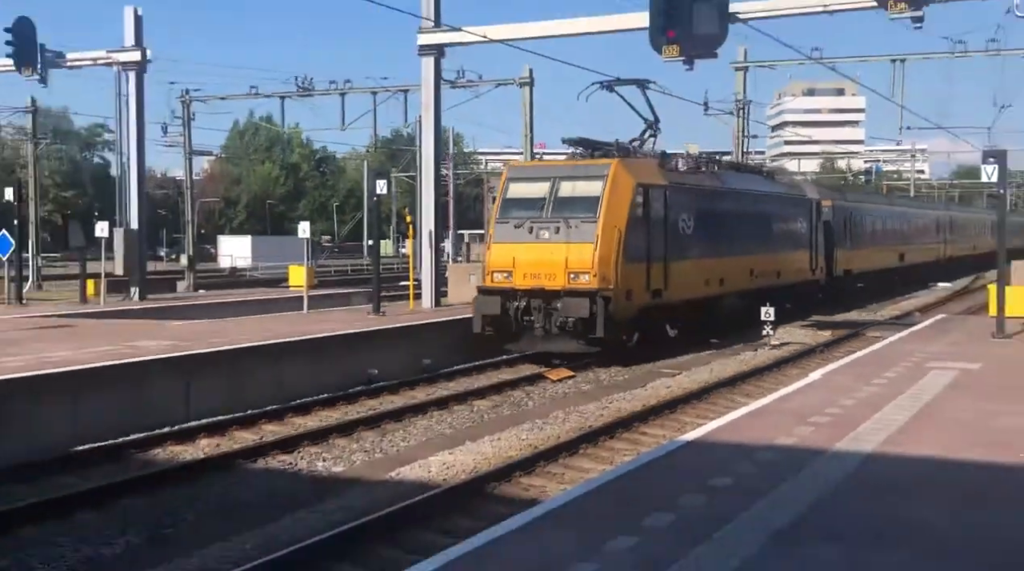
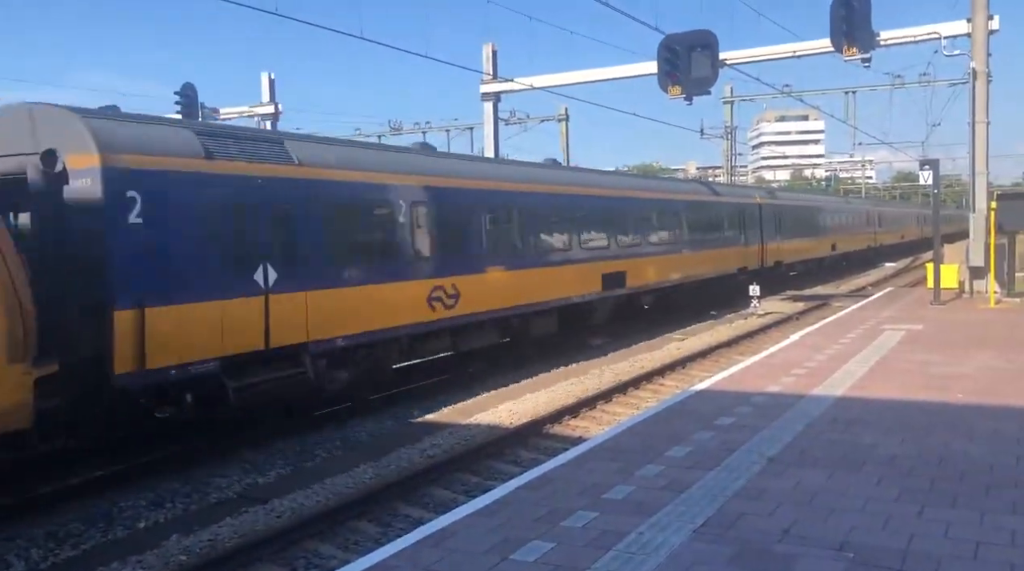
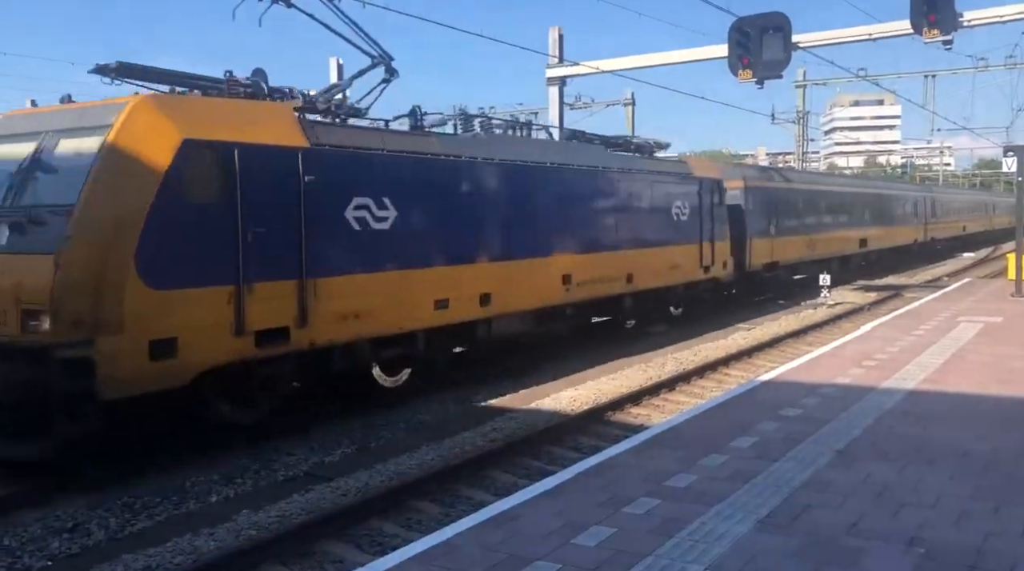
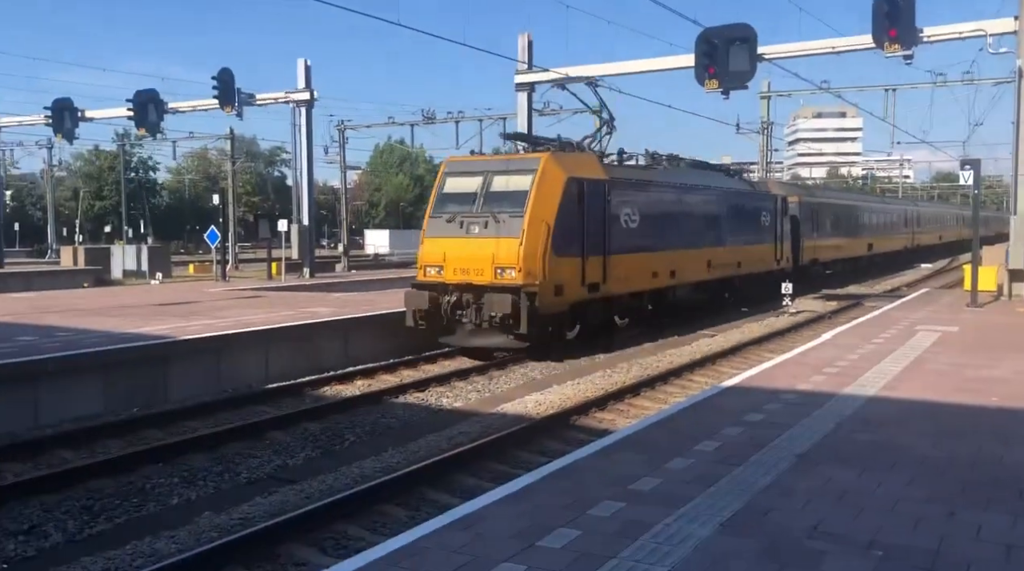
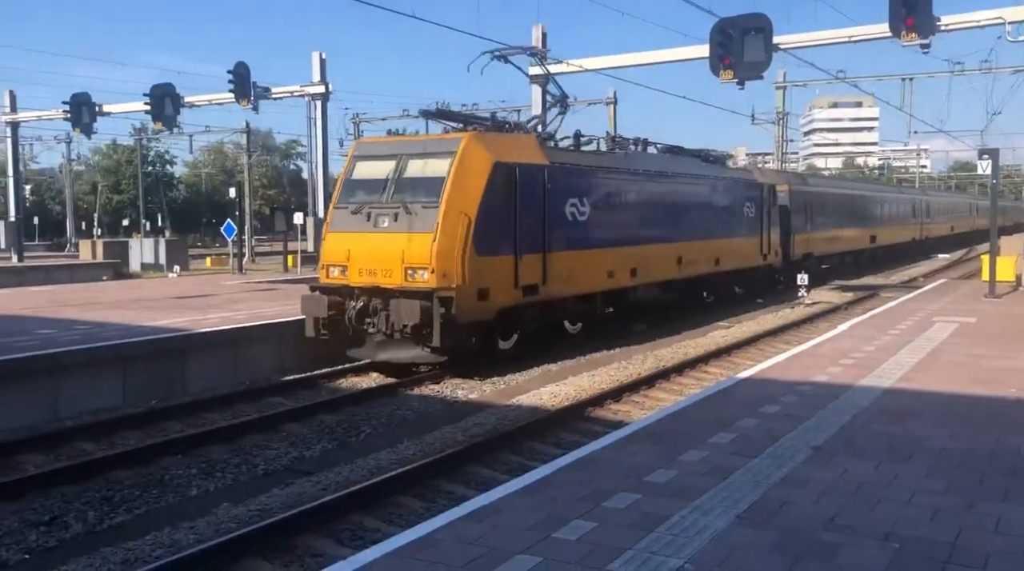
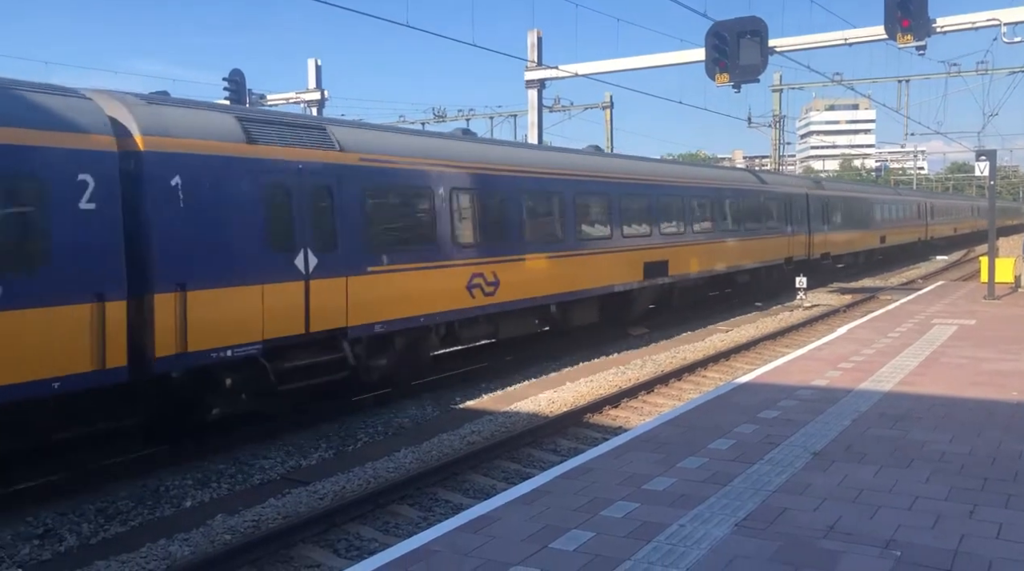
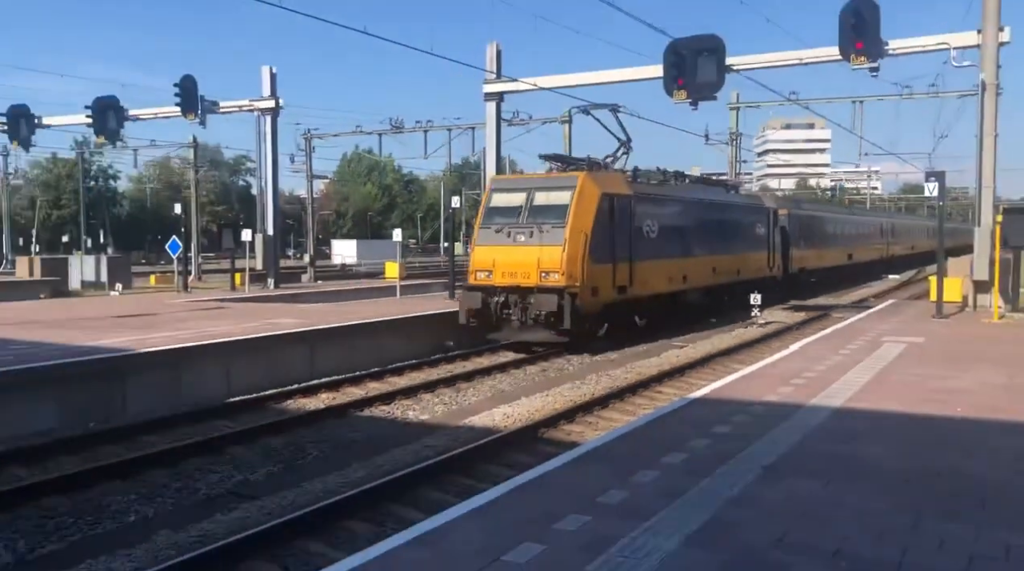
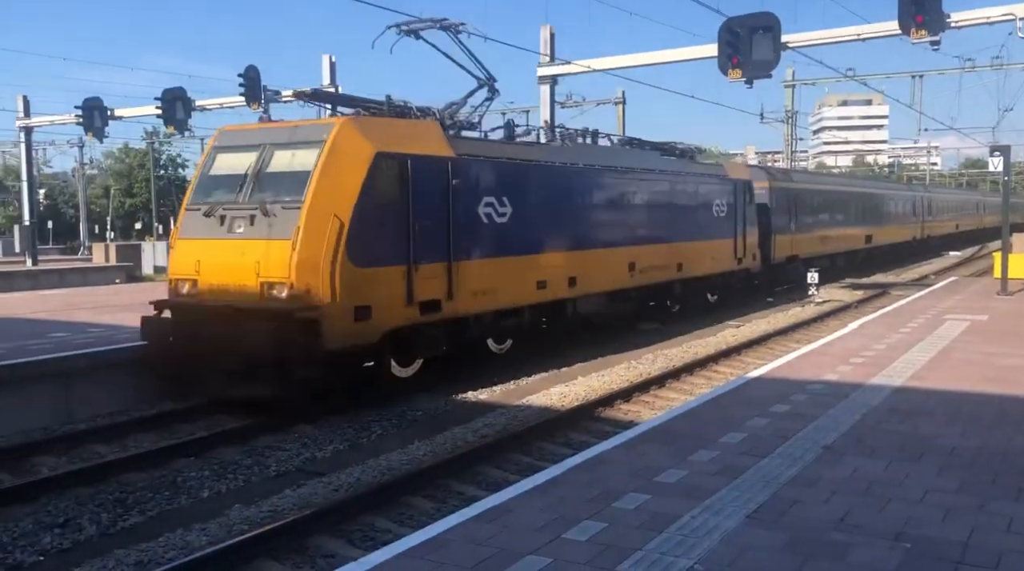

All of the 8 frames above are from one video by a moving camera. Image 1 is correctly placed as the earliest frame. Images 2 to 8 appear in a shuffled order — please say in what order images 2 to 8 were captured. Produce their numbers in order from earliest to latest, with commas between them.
7, 4, 5, 8, 3, 2, 6
